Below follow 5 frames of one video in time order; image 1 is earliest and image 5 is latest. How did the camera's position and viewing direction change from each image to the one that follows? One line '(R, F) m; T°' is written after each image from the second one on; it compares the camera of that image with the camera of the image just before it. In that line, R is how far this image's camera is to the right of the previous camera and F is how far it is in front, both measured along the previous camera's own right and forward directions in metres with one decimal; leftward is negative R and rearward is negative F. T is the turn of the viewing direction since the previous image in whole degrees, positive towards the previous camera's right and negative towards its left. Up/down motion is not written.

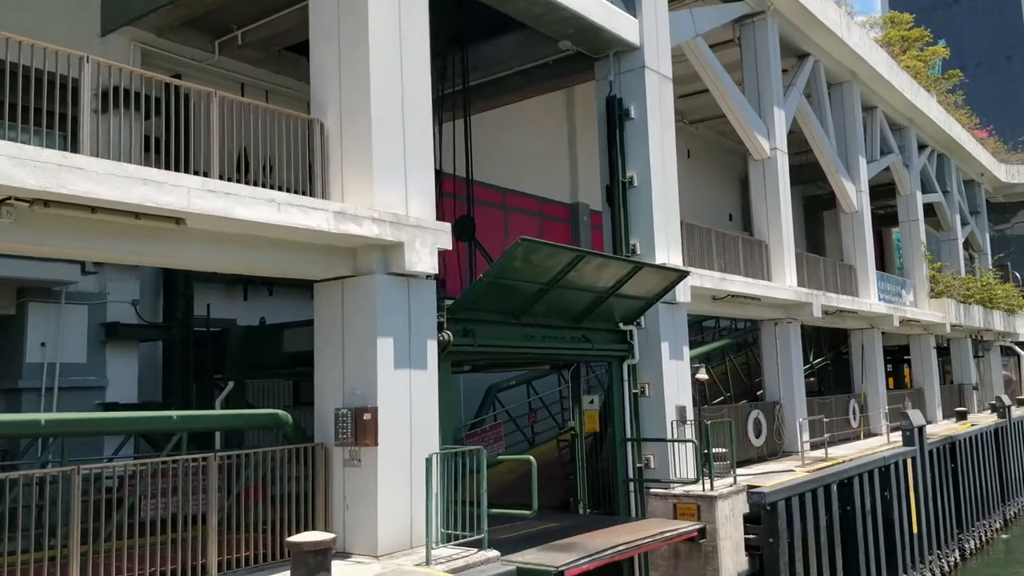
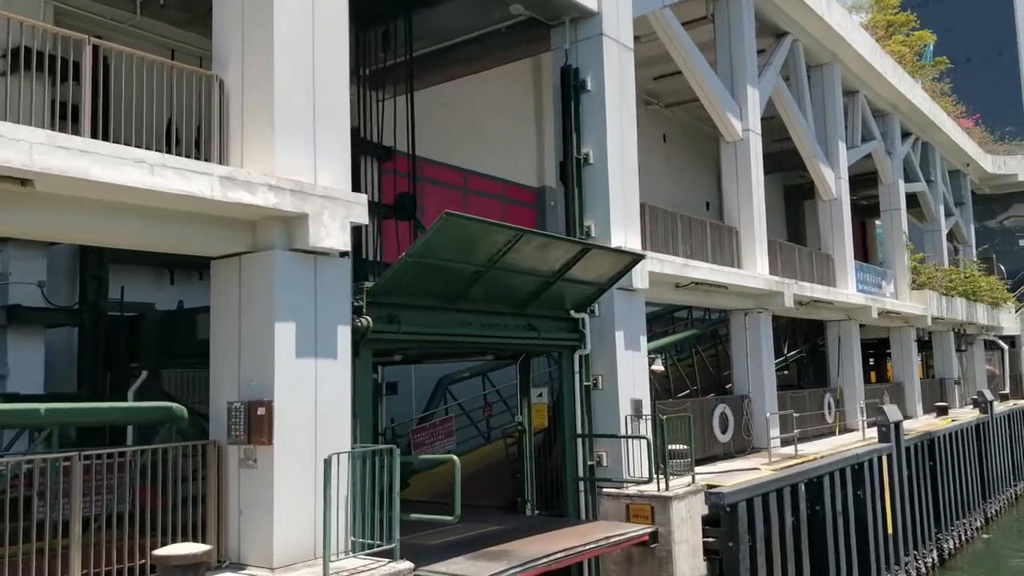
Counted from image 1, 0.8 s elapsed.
(+0.7, +1.0) m; +1°
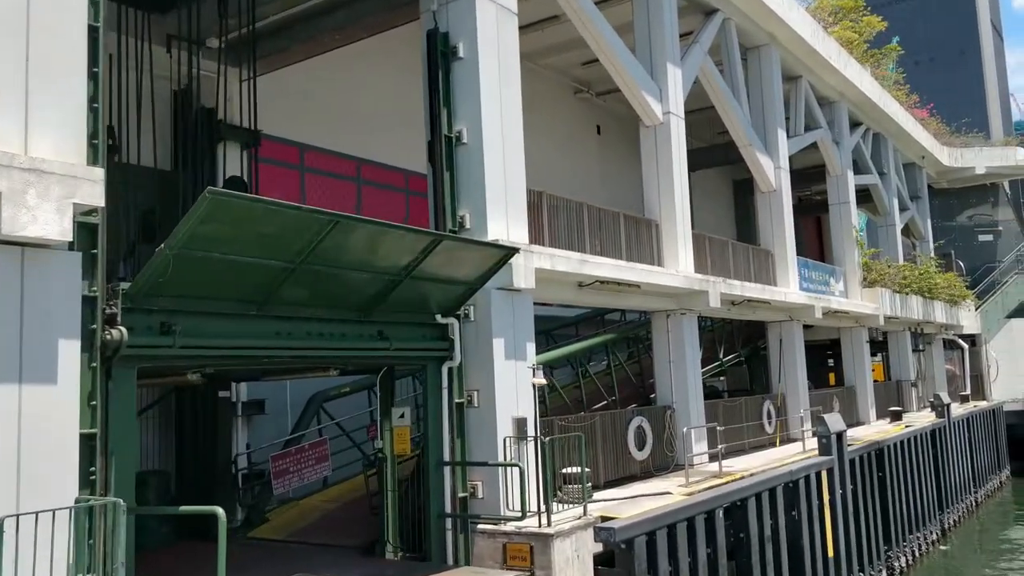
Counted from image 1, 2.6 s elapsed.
(+1.5, +1.9) m; +2°
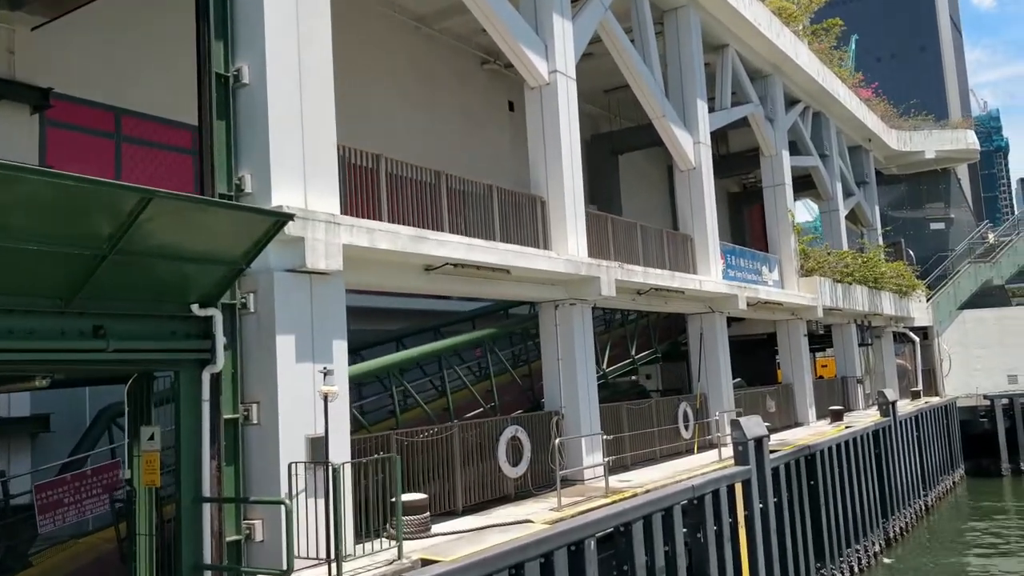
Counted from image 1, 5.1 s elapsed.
(+1.8, +2.3) m; +2°
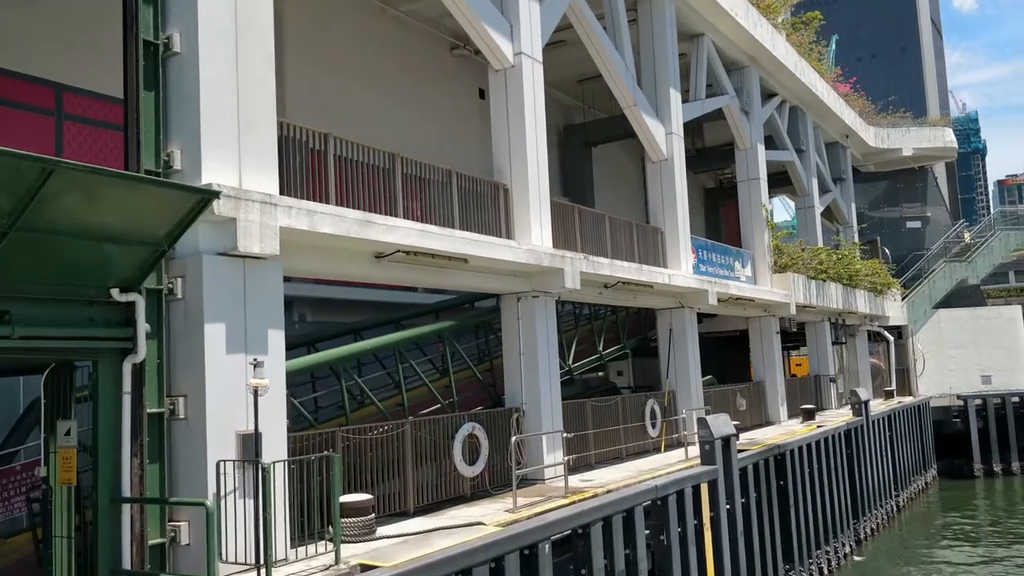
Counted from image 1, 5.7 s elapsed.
(+0.3, +0.5) m; +1°
